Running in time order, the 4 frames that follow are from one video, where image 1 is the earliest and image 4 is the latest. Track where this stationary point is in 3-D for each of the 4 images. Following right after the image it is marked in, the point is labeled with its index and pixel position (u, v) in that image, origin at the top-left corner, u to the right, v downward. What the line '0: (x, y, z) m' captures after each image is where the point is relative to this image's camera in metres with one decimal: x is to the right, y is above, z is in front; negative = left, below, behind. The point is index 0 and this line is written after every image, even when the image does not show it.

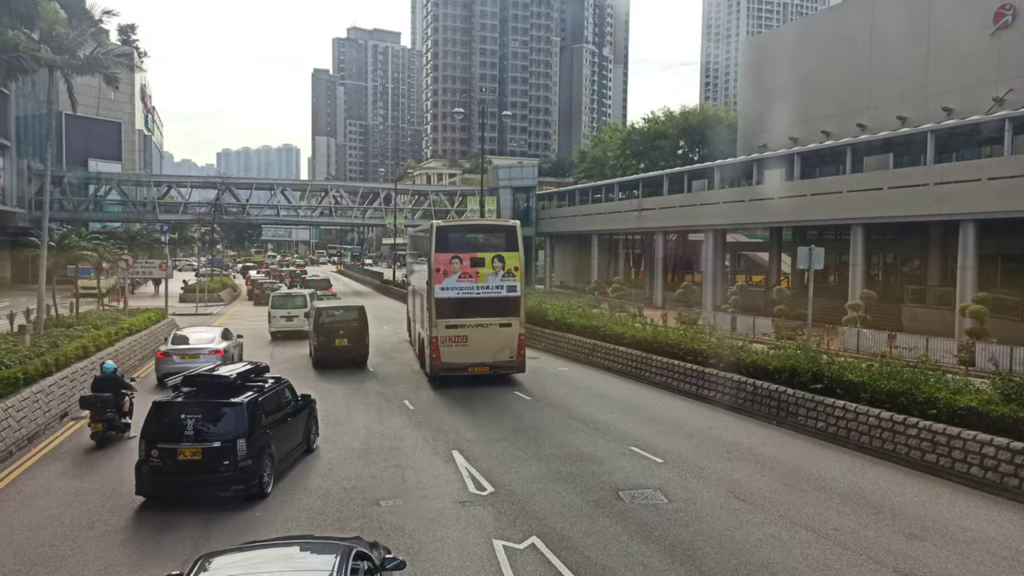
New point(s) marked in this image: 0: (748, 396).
0: (+5.2, -2.4, +15.1) m
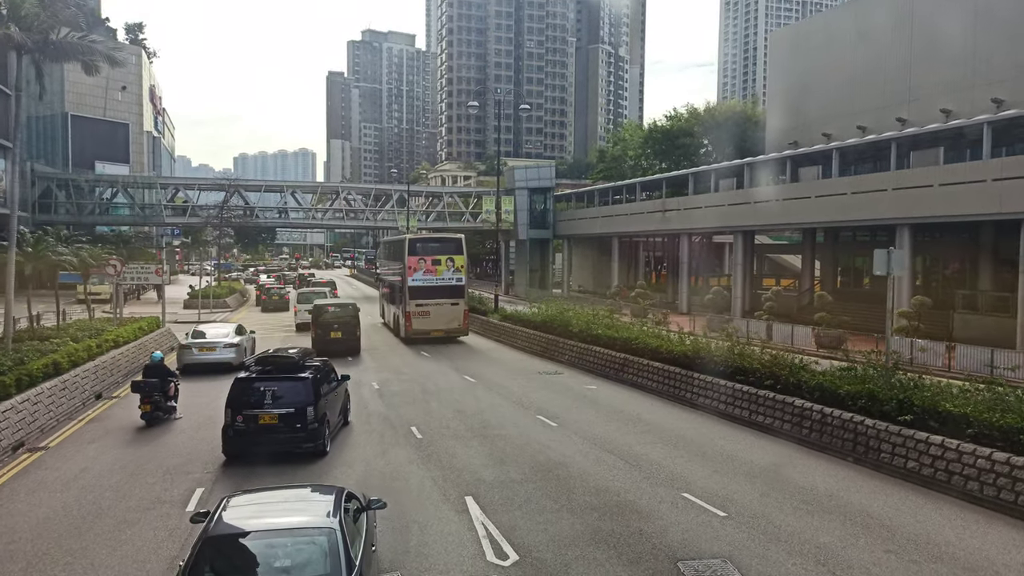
0: (+5.7, -2.6, +12.8) m
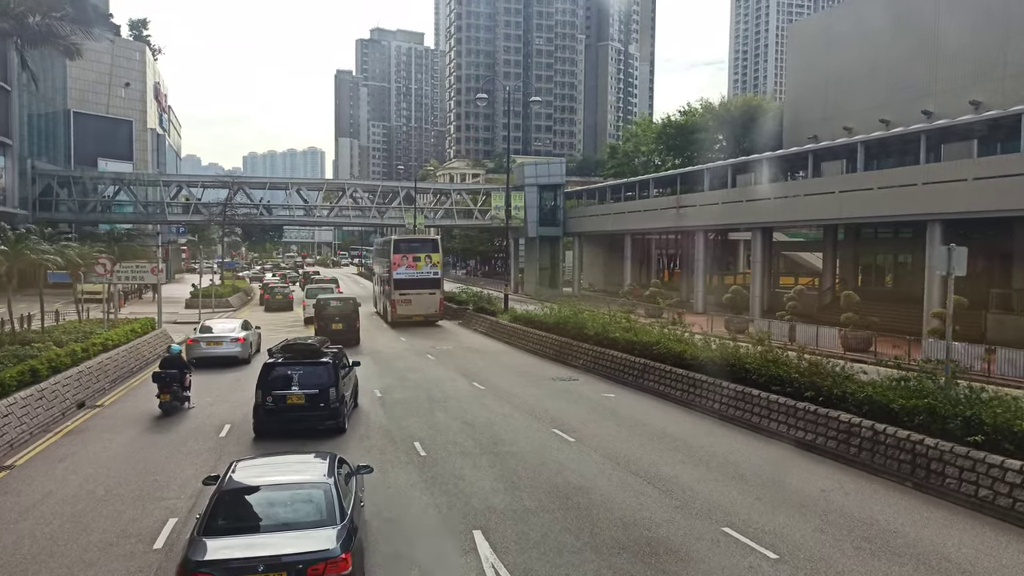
0: (+5.9, -2.6, +11.4) m
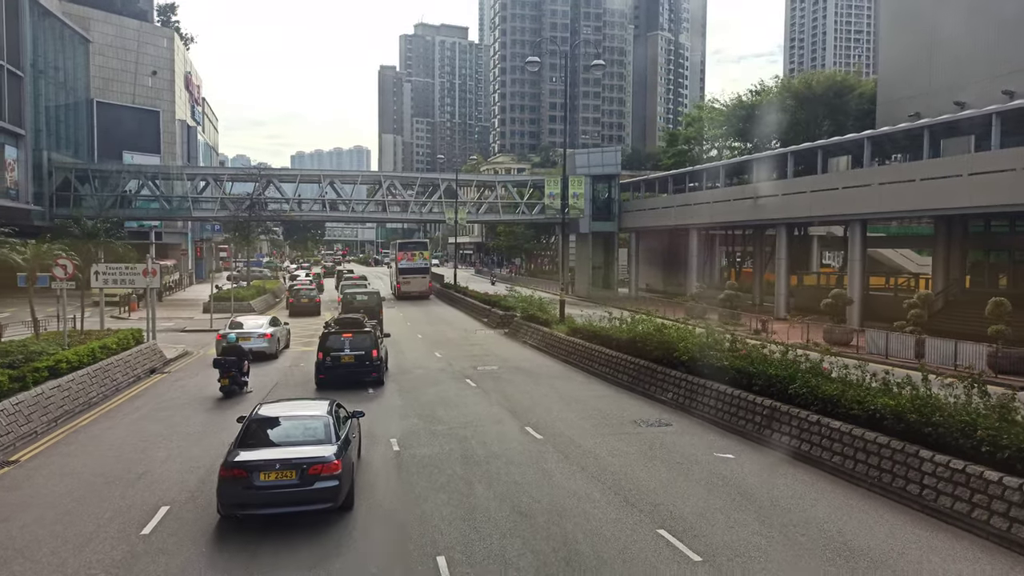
0: (+6.8, -2.8, +5.8) m
